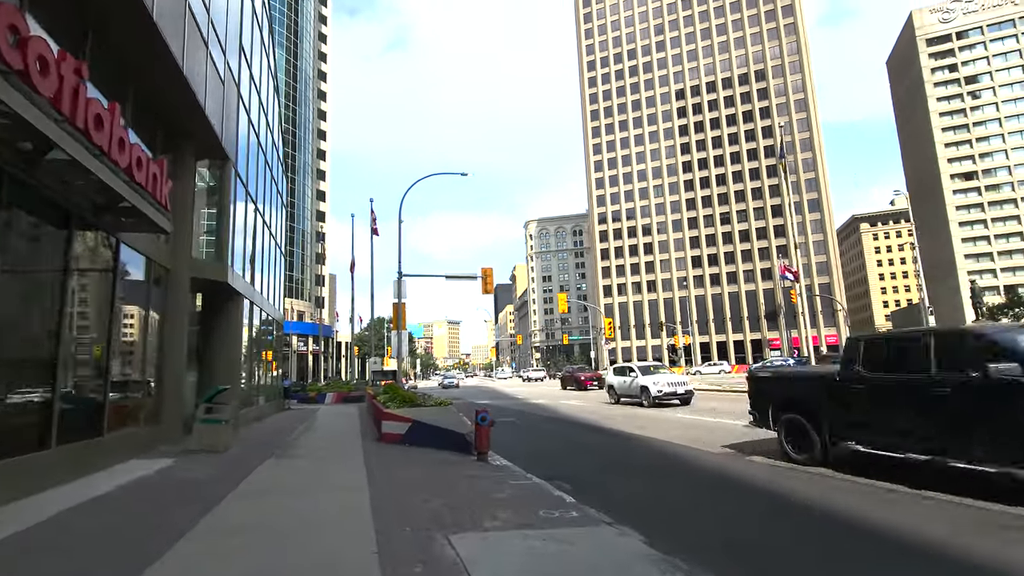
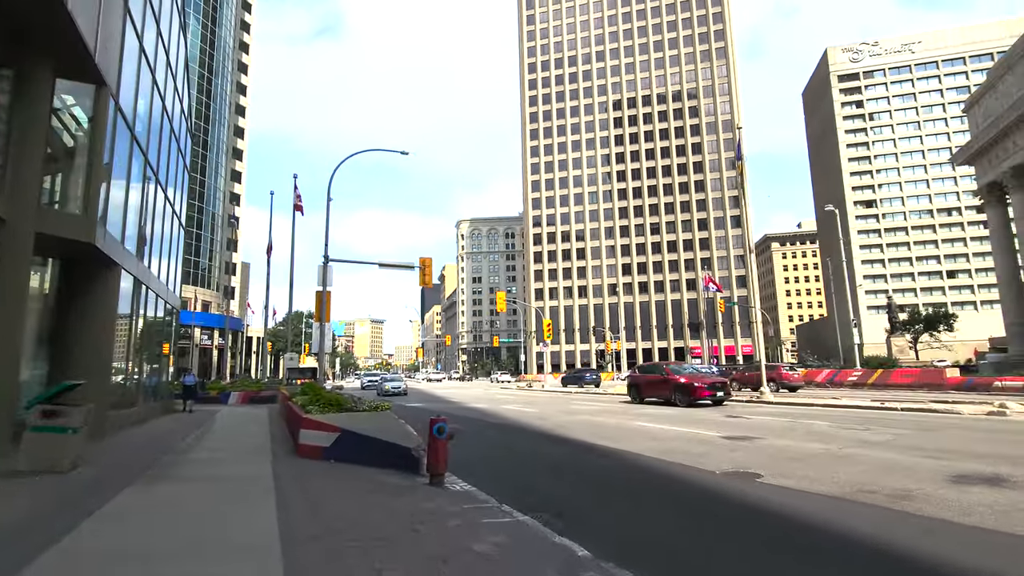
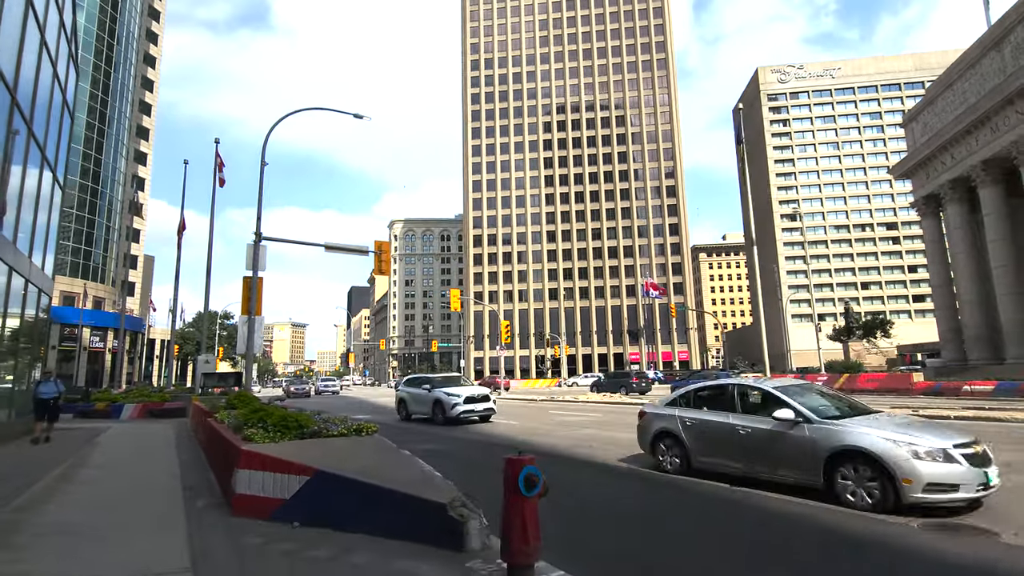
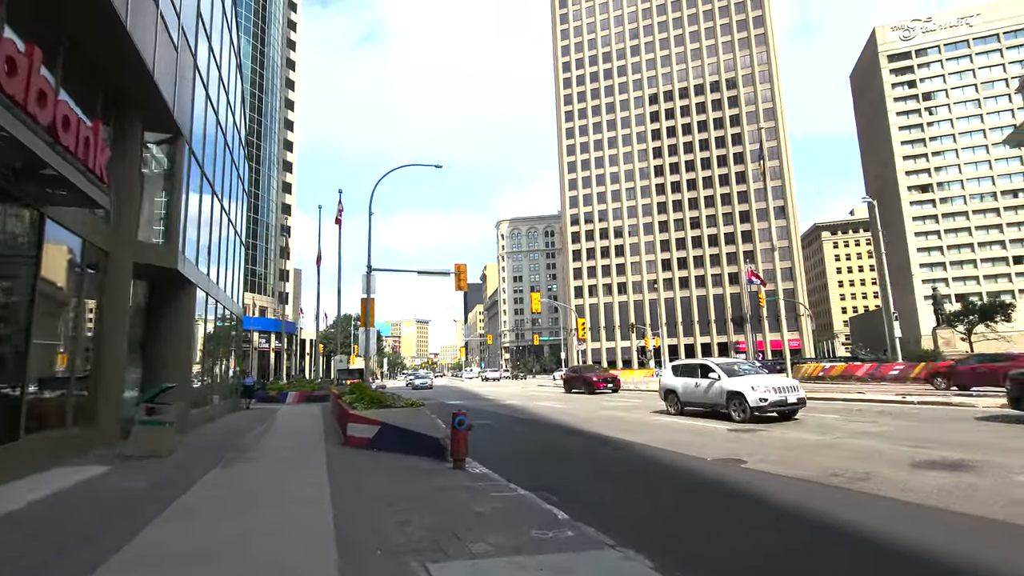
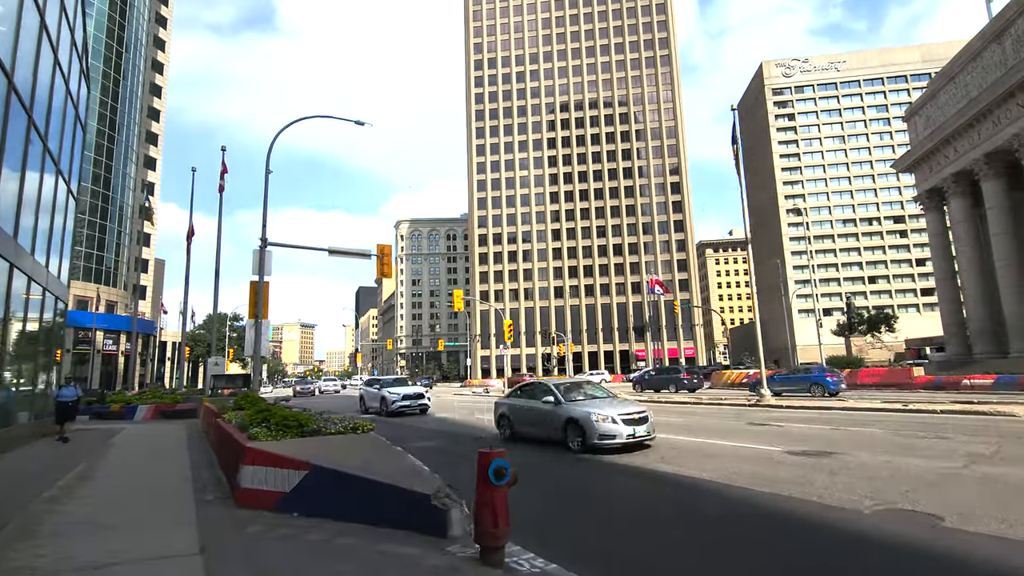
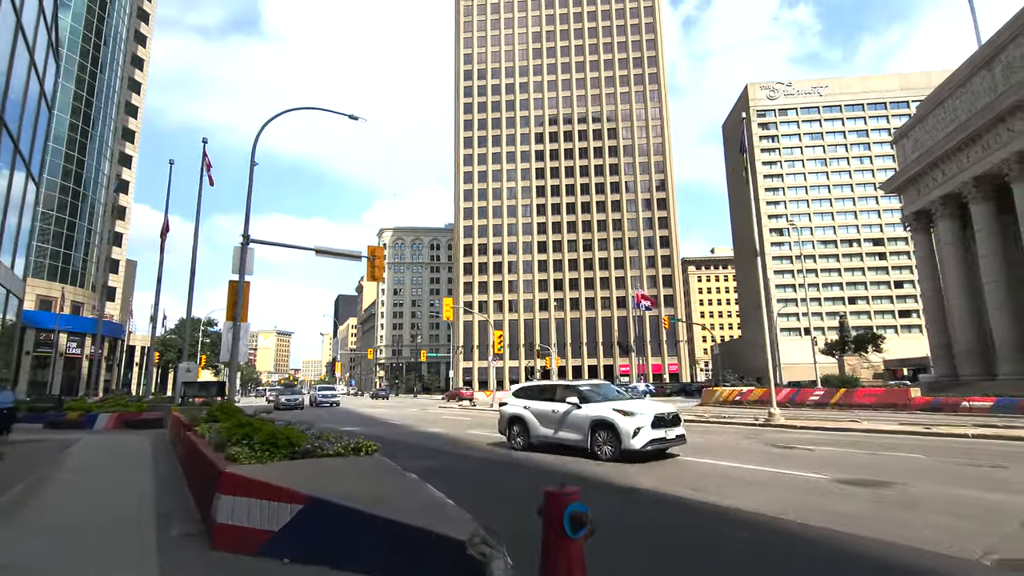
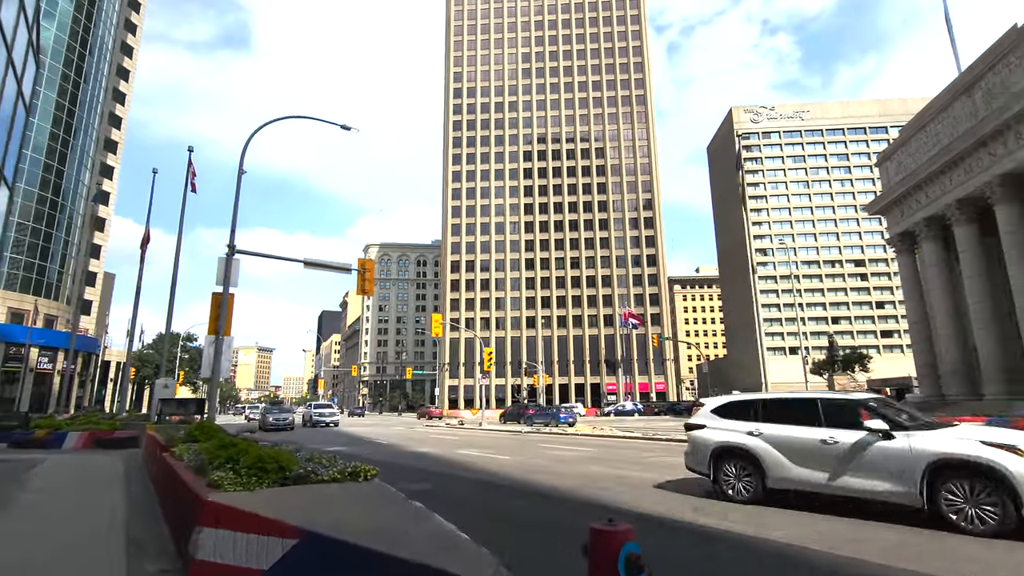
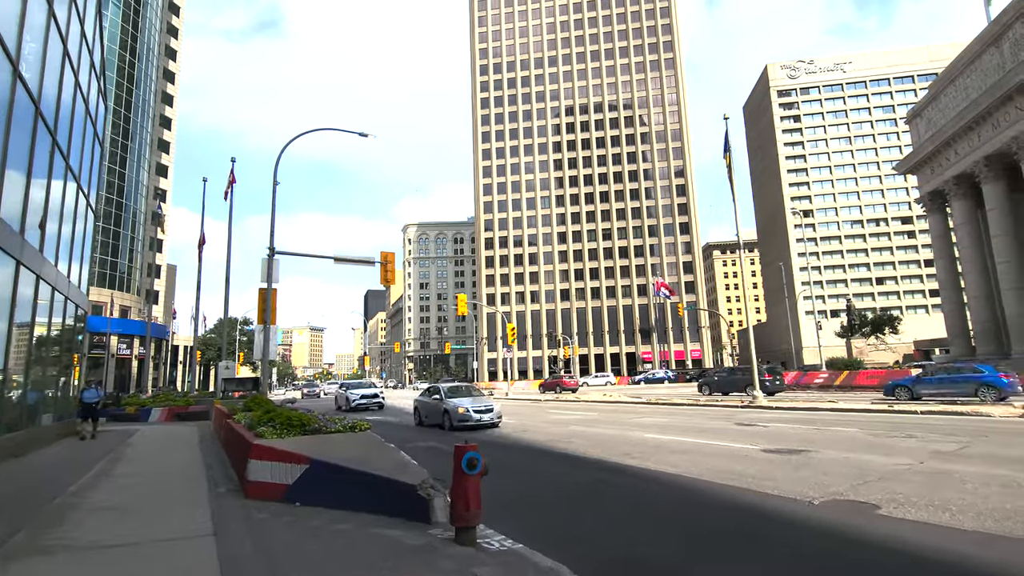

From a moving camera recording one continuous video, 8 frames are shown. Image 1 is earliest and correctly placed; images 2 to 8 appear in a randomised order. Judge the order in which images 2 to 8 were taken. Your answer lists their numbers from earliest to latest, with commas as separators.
4, 2, 8, 5, 3, 6, 7
